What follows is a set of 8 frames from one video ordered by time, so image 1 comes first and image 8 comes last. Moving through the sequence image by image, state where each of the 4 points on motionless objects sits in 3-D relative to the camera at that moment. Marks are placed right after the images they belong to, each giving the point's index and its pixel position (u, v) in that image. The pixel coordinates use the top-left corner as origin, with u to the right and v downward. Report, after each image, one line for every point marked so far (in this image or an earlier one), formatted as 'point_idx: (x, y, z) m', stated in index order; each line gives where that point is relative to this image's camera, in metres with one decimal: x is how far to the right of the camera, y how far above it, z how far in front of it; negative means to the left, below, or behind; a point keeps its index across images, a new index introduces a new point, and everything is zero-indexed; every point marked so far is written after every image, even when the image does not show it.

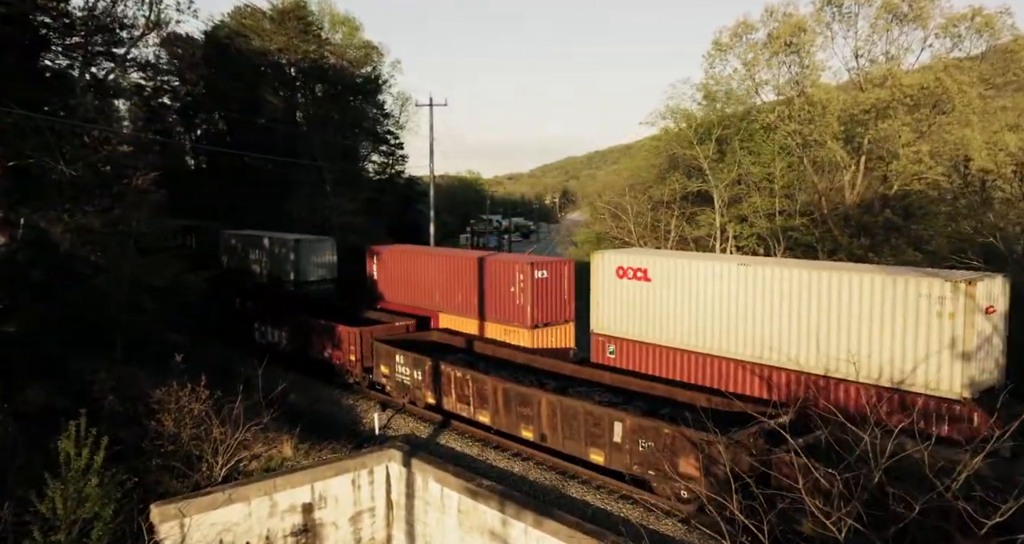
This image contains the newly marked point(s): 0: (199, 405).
0: (-7.0, -2.9, +16.6) m
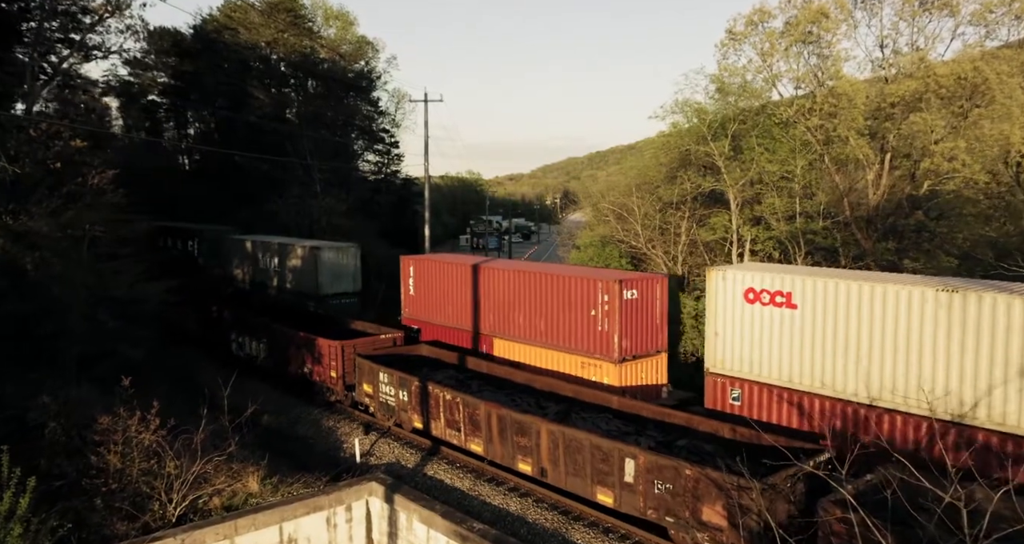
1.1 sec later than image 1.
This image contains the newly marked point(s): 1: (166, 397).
0: (-7.0, -3.2, +14.5) m
1: (-8.7, -3.2, +18.8) m
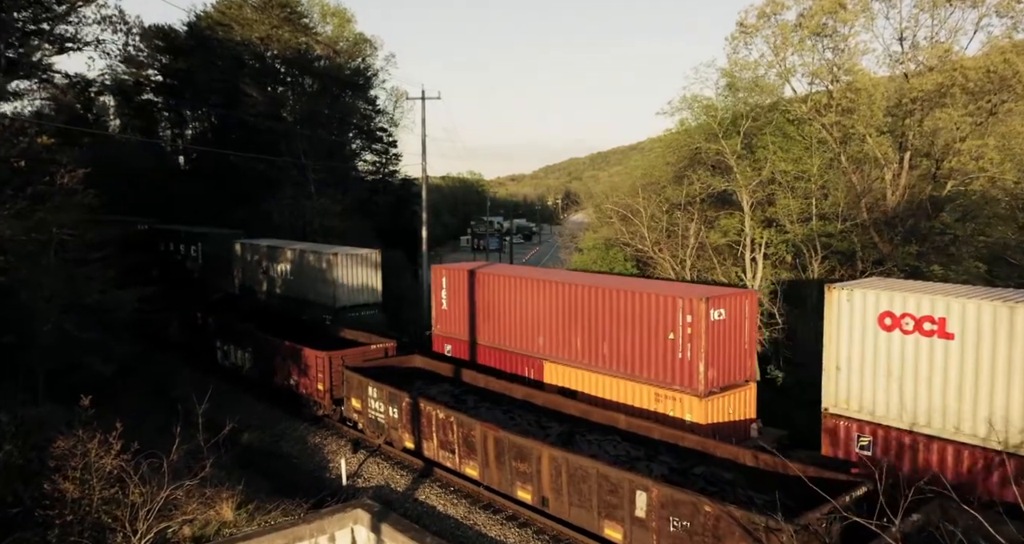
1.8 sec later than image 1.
0: (-7.1, -3.3, +13.2) m
1: (-8.7, -3.3, +17.4) m
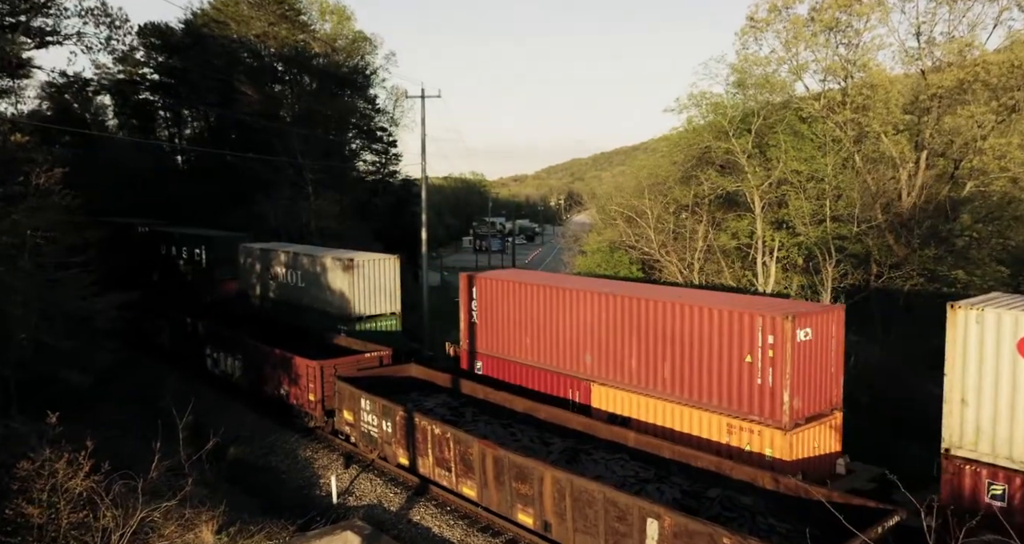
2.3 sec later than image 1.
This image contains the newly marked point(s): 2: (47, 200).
0: (-7.1, -3.4, +12.2) m
1: (-8.7, -3.5, +16.5) m
2: (-10.7, +1.7, +17.3) m
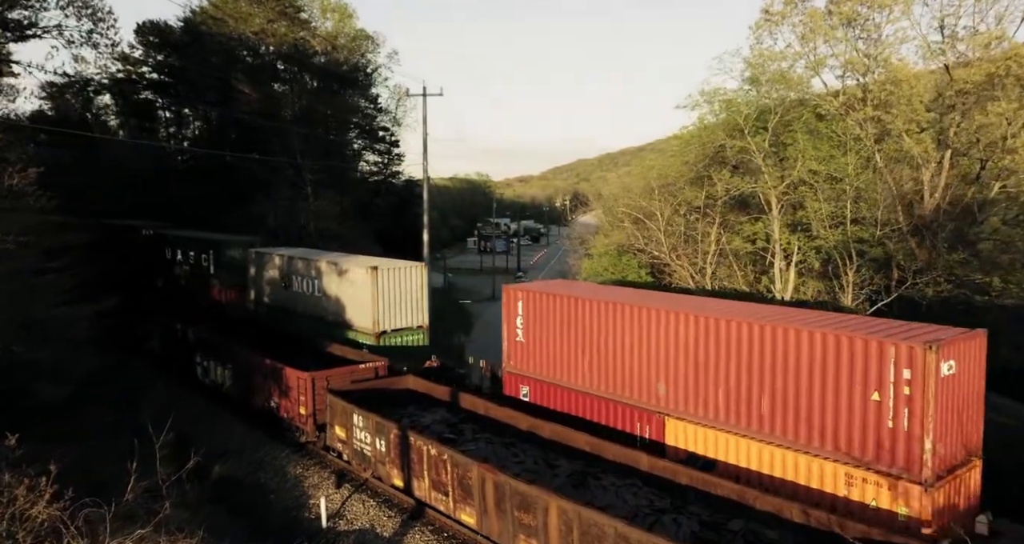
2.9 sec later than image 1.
0: (-7.1, -3.6, +11.2) m
1: (-8.7, -3.6, +15.4) m
2: (-10.7, +1.5, +16.2) m
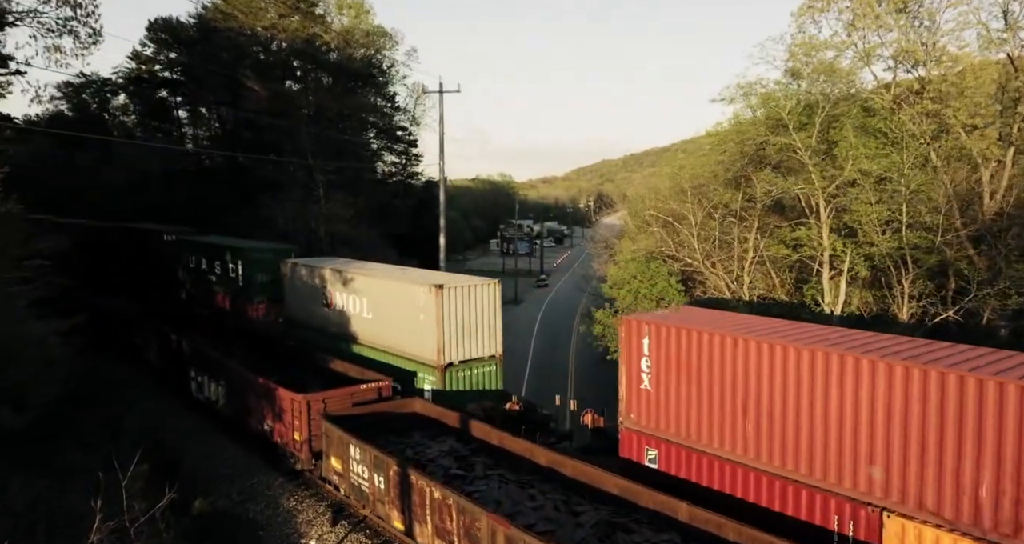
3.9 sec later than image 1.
0: (-6.9, -3.8, +9.5) m
1: (-8.4, -3.8, +13.8) m
2: (-10.3, +1.3, +14.7) m
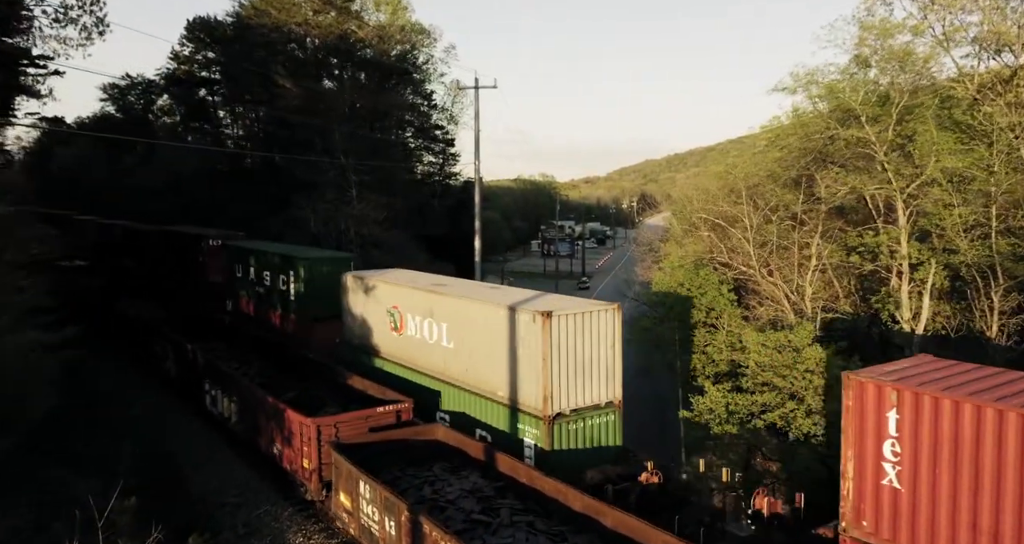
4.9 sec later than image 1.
0: (-6.6, -4.0, +8.1) m
1: (-7.9, -4.0, +12.5) m
2: (-9.7, +1.2, +13.5) m
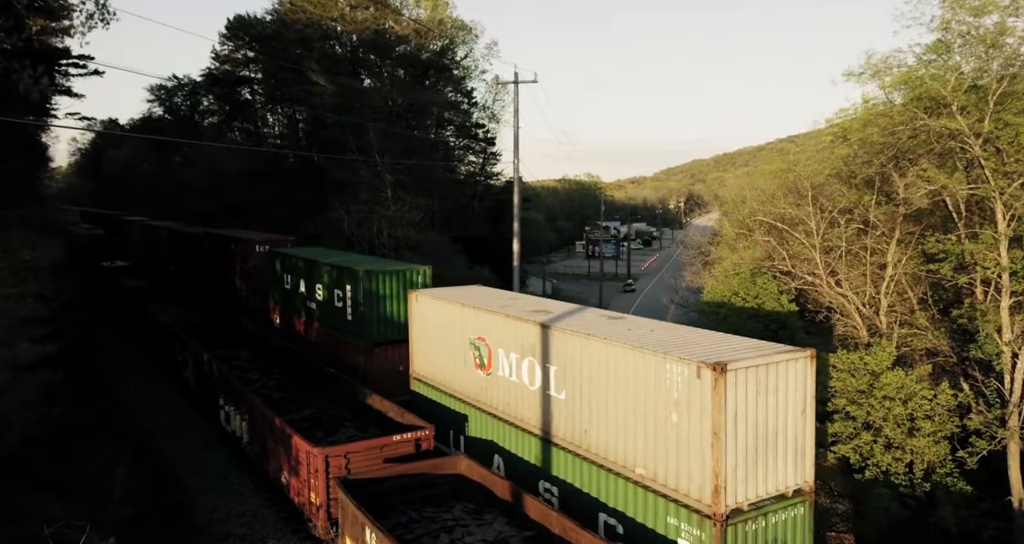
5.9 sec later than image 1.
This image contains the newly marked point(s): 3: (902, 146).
0: (-6.4, -4.1, +6.7) m
1: (-7.4, -4.1, +11.2) m
2: (-9.2, +1.0, +12.3) m
3: (+9.9, +3.3, +19.1) m
